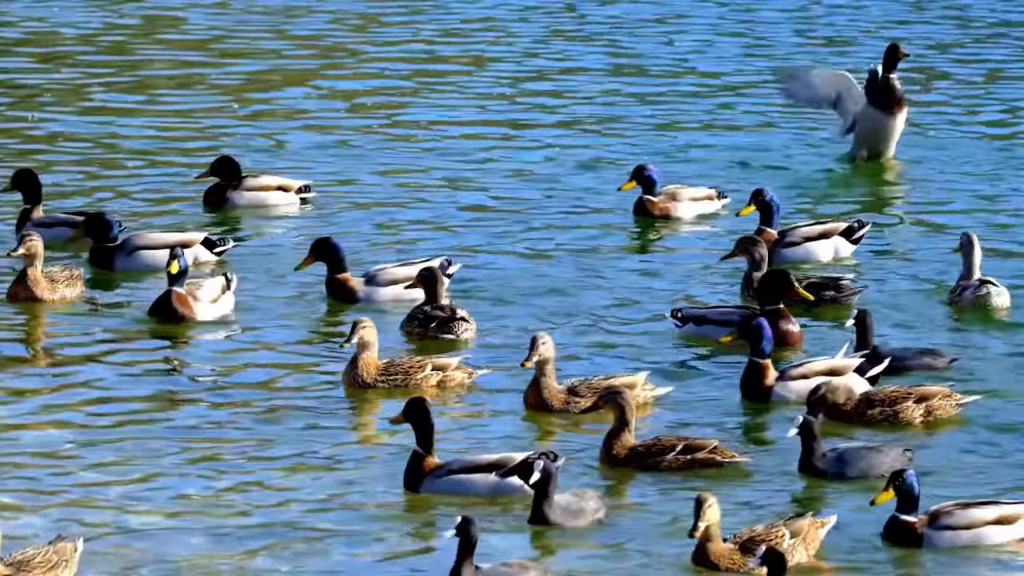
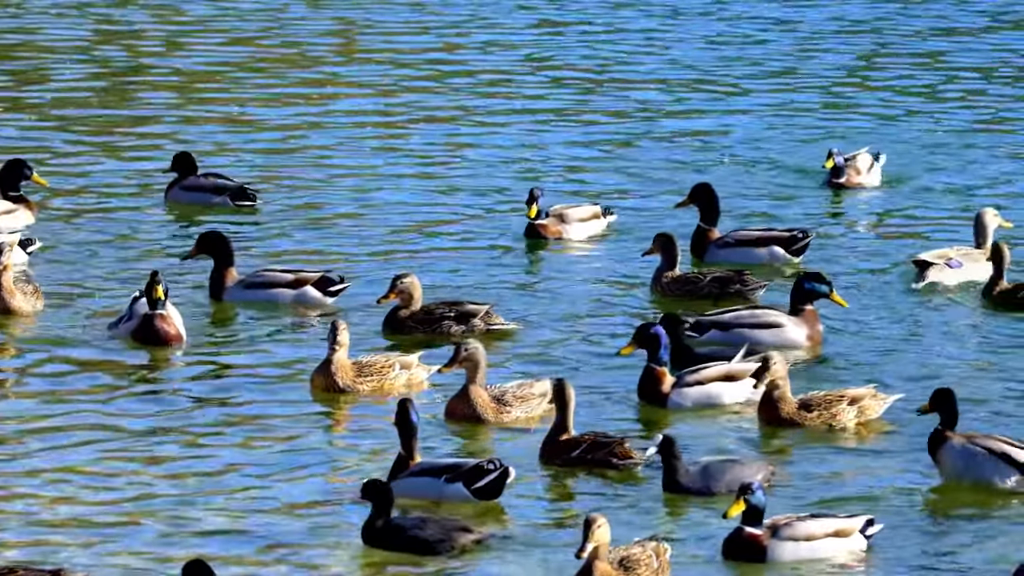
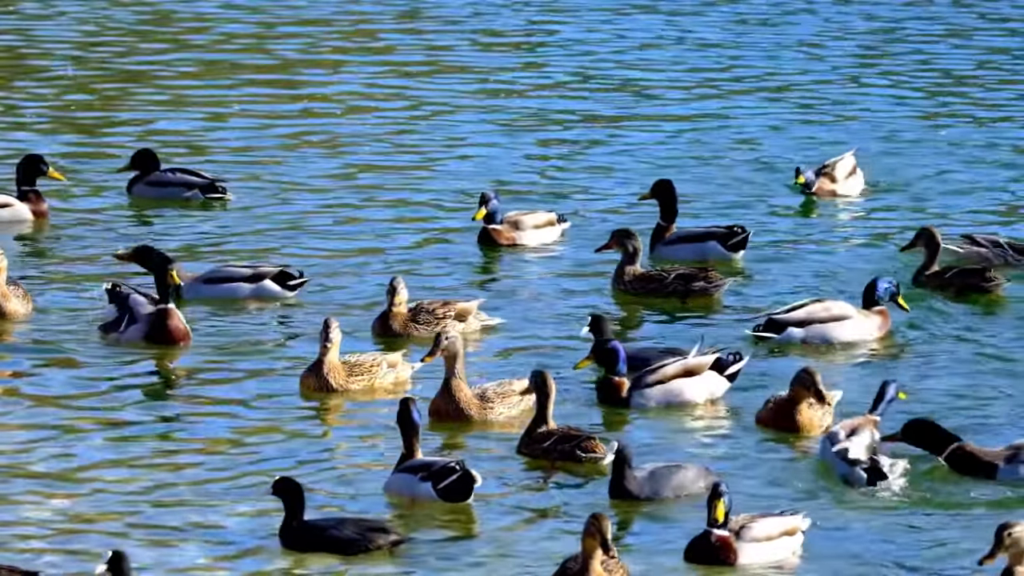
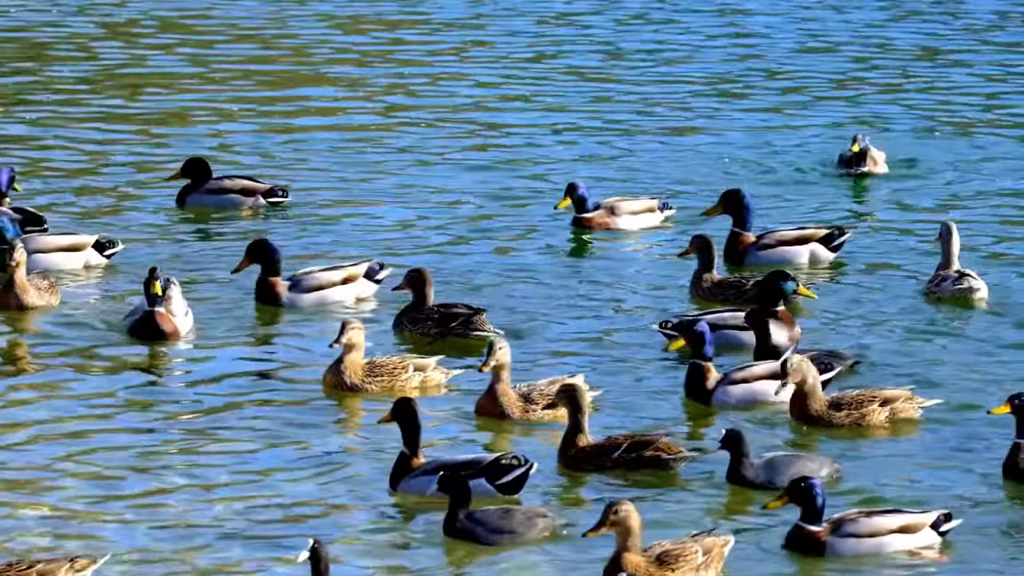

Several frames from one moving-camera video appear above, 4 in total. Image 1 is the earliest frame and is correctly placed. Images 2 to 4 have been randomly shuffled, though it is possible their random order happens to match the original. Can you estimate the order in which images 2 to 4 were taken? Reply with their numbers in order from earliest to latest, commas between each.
4, 2, 3
